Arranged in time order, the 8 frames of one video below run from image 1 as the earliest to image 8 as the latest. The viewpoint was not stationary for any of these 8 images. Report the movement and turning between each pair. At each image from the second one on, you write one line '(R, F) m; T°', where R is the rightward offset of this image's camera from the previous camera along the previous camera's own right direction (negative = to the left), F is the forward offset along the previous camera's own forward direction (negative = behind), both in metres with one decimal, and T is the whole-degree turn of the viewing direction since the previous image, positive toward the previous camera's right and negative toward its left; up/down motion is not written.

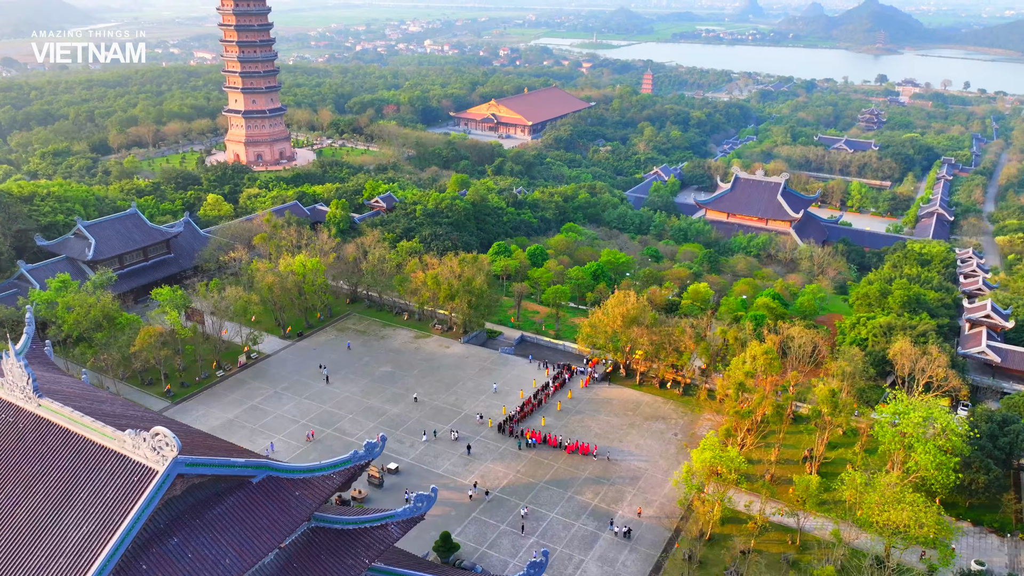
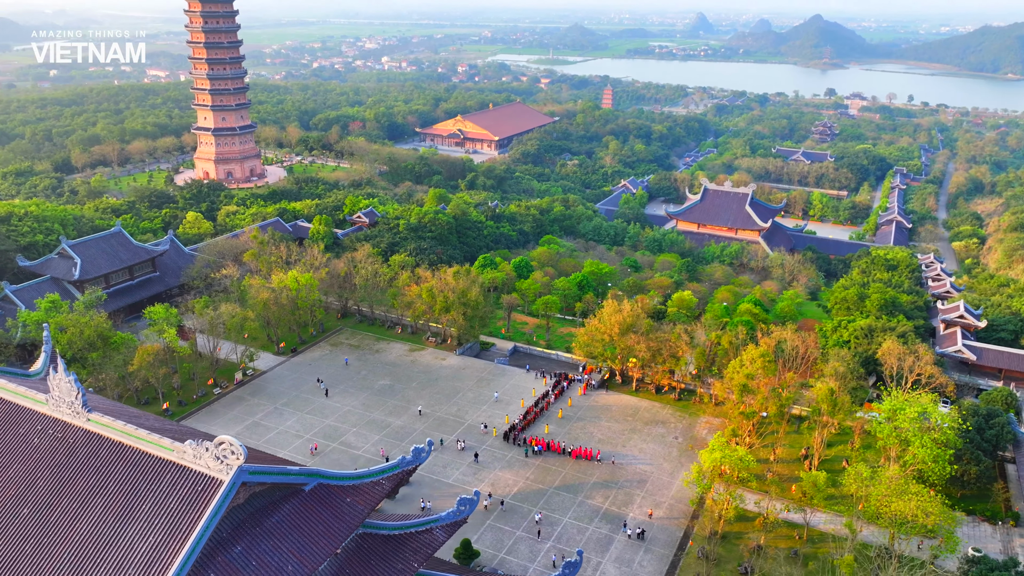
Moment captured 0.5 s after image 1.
(-1.3, -0.4) m; +3°
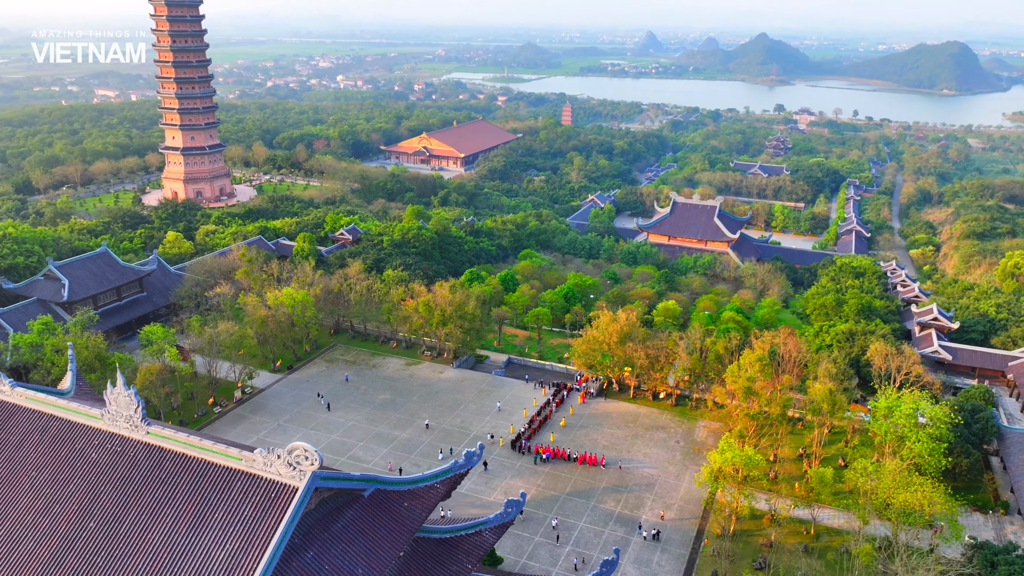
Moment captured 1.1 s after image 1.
(-1.5, -0.4) m; +3°
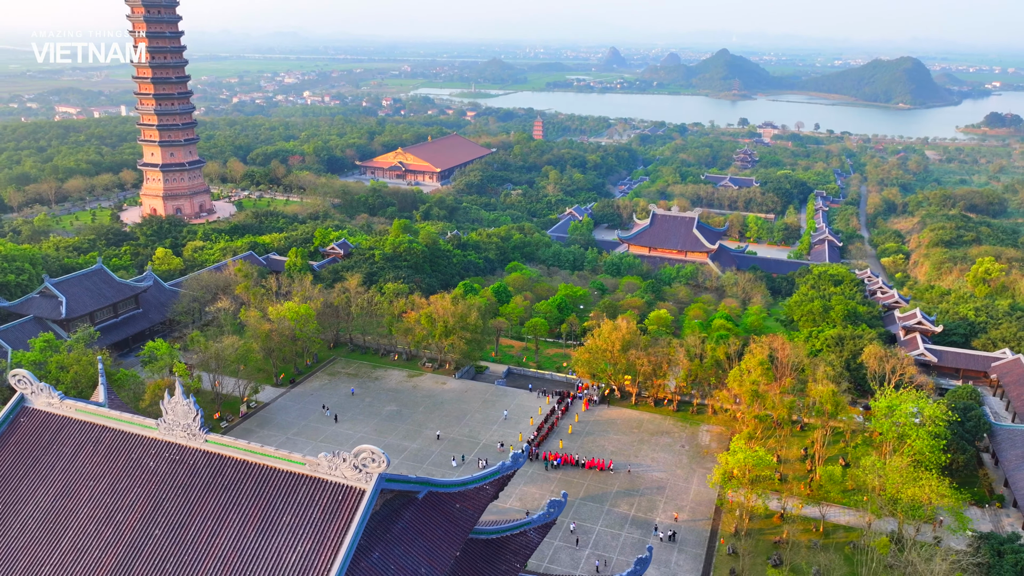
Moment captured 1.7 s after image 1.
(-1.3, -0.4) m; +2°
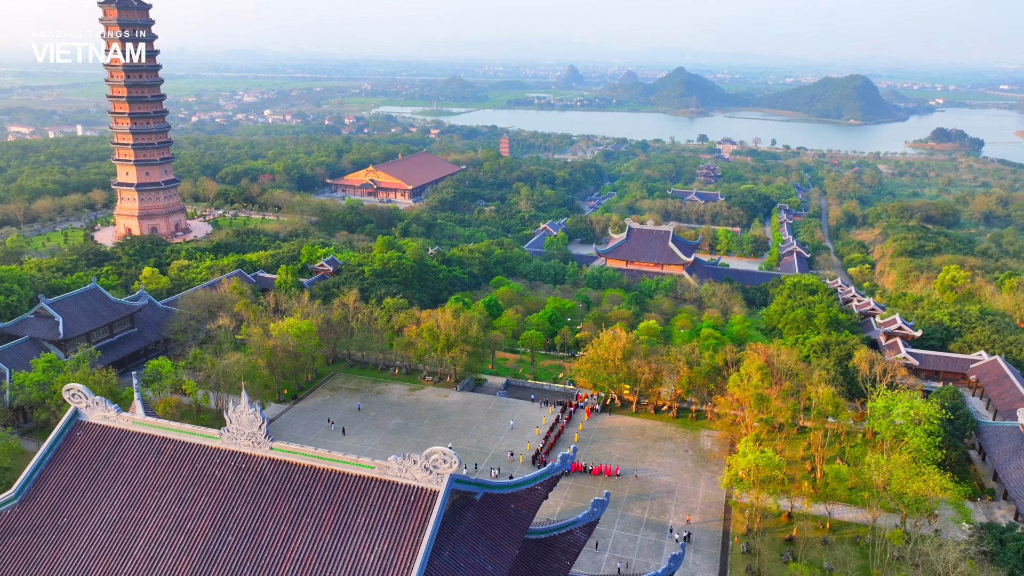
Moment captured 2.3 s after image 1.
(-1.5, -0.5) m; +3°
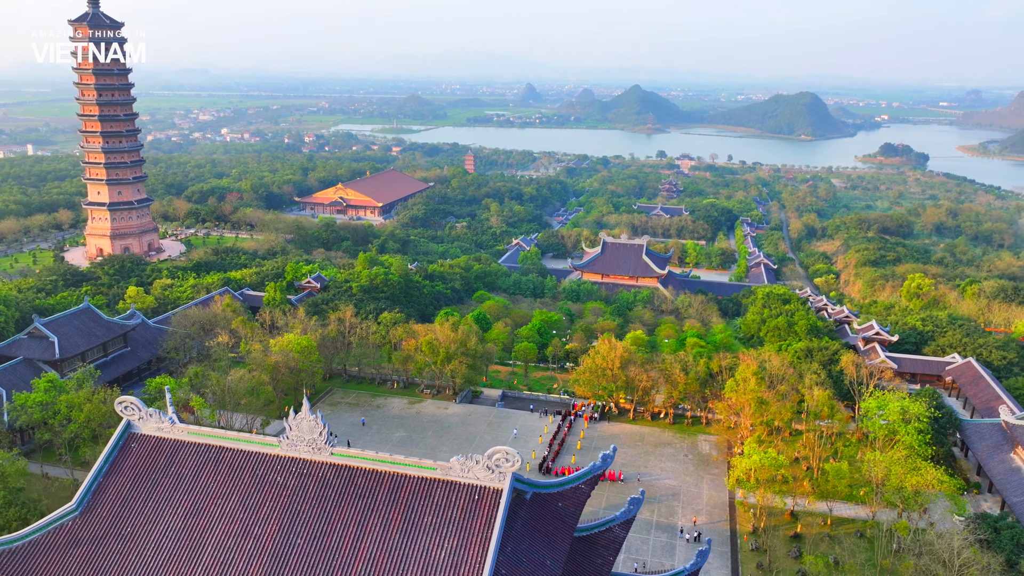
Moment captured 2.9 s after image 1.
(-1.5, -0.5) m; +3°
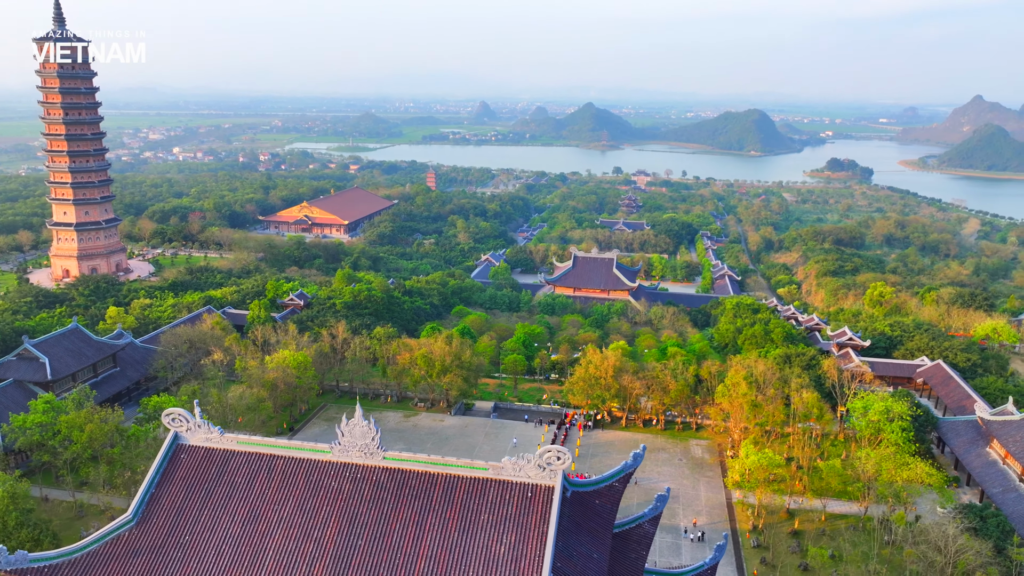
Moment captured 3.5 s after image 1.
(-1.5, -0.6) m; +3°
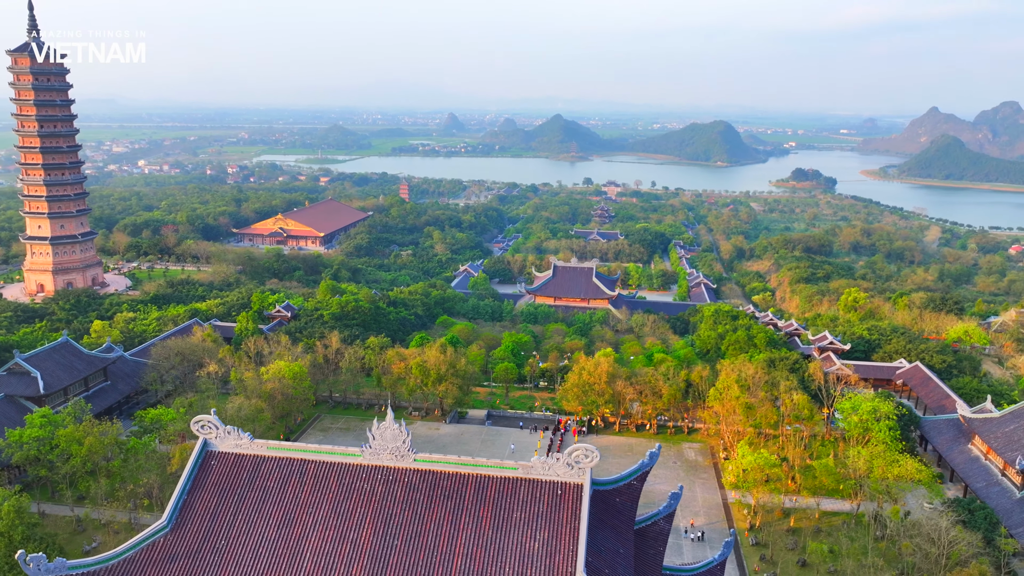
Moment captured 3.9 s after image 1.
(-1.0, -0.4) m; +2°
